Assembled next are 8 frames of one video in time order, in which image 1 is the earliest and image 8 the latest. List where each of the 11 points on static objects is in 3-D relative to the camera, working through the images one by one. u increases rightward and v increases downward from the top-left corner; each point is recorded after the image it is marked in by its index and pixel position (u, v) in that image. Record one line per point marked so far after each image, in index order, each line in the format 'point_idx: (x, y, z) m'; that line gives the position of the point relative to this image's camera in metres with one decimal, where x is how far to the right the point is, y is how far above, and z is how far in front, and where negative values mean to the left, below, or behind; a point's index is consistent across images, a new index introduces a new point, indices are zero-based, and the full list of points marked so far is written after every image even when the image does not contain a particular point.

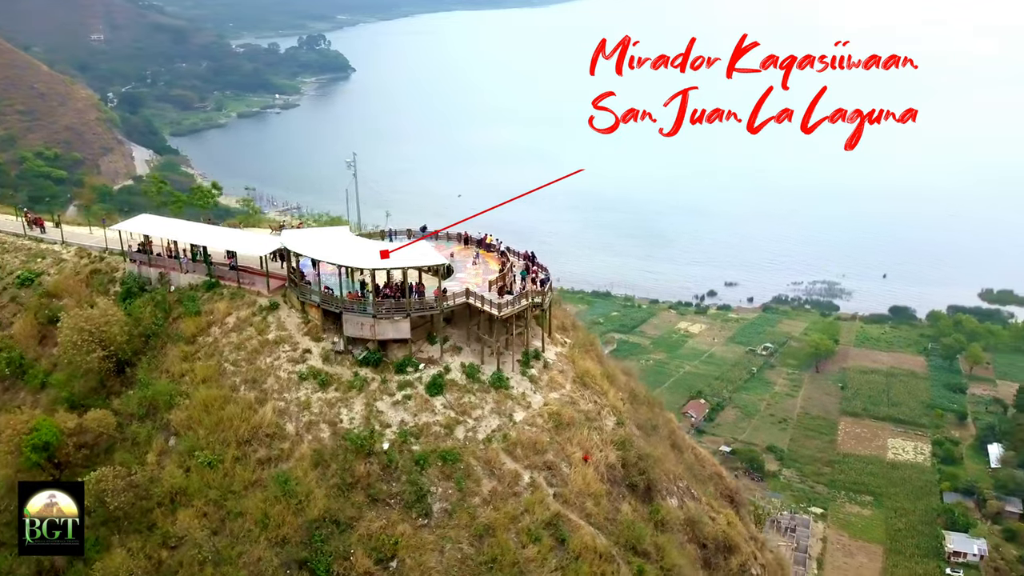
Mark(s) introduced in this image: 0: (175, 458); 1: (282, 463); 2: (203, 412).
0: (-9.7, -4.9, +18.5) m
1: (-6.5, -5.0, +18.5) m
2: (-9.3, -3.7, +19.4) m
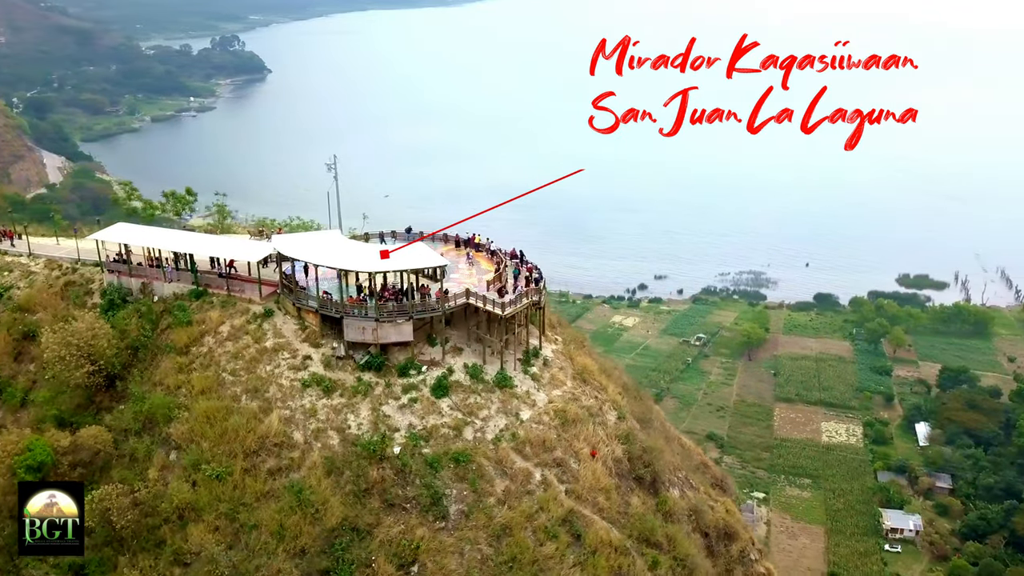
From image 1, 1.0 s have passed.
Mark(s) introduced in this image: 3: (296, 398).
0: (-9.2, -5.1, +17.8) m
1: (-6.0, -5.1, +18.0) m
2: (-8.9, -3.9, +18.7) m
3: (-6.6, -3.4, +19.9) m
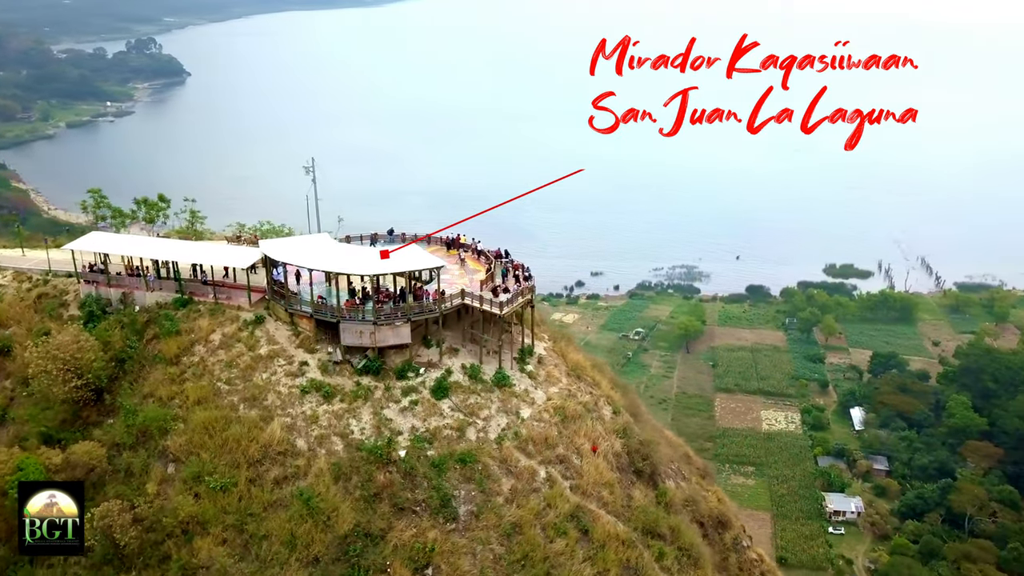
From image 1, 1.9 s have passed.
0: (-8.9, -5.3, +17.2) m
1: (-5.7, -5.2, +17.6) m
2: (-8.7, -4.1, +18.2) m
3: (-6.5, -3.5, +19.5) m
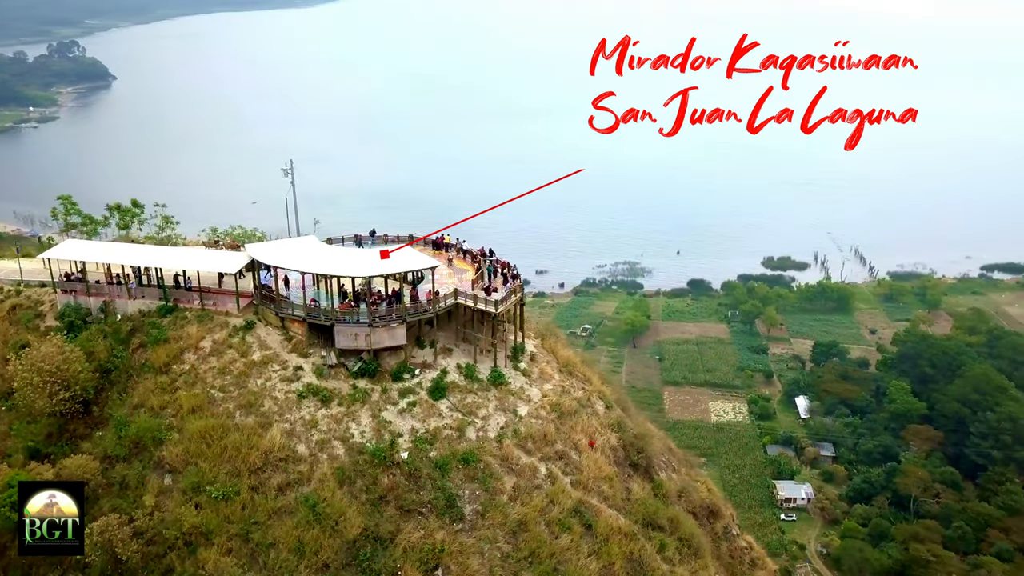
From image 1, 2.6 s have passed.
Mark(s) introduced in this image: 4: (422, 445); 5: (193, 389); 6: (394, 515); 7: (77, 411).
0: (-8.7, -5.4, +16.8) m
1: (-5.6, -5.3, +17.3) m
2: (-8.5, -4.3, +17.7) m
3: (-6.5, -3.6, +19.2) m
4: (-2.7, -4.7, +19.4) m
5: (-9.6, -3.0, +19.4) m
6: (-3.1, -6.1, +17.3) m
7: (-12.9, -3.7, +19.2) m
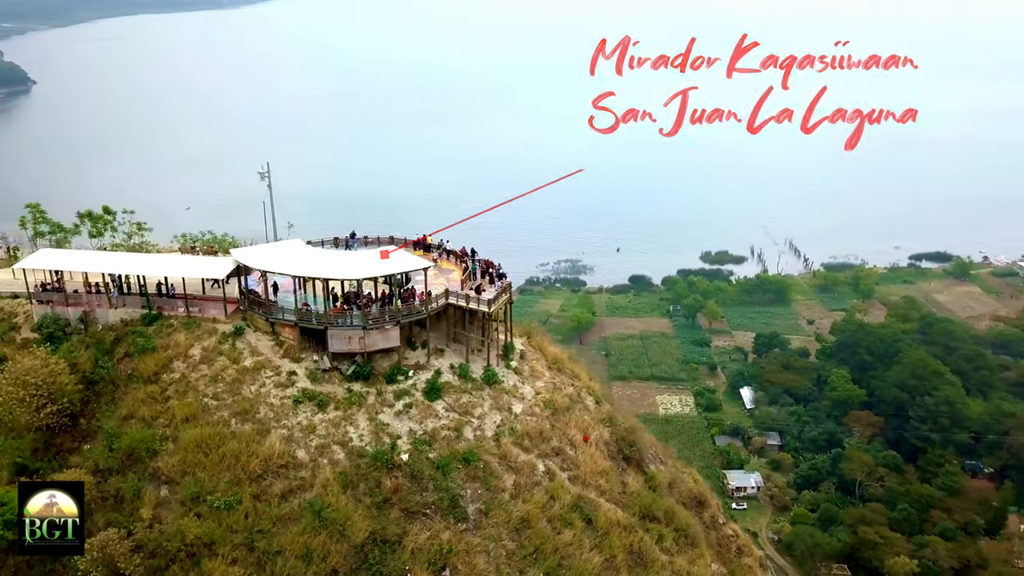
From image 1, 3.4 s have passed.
0: (-8.5, -5.6, +16.4) m
1: (-5.4, -5.4, +17.1) m
2: (-8.4, -4.4, +17.4) m
3: (-6.5, -3.7, +18.9) m
4: (-2.7, -4.7, +19.4) m
5: (-9.6, -3.2, +19.0) m
6: (-3.0, -6.1, +17.3) m
7: (-12.9, -3.9, +18.6) m
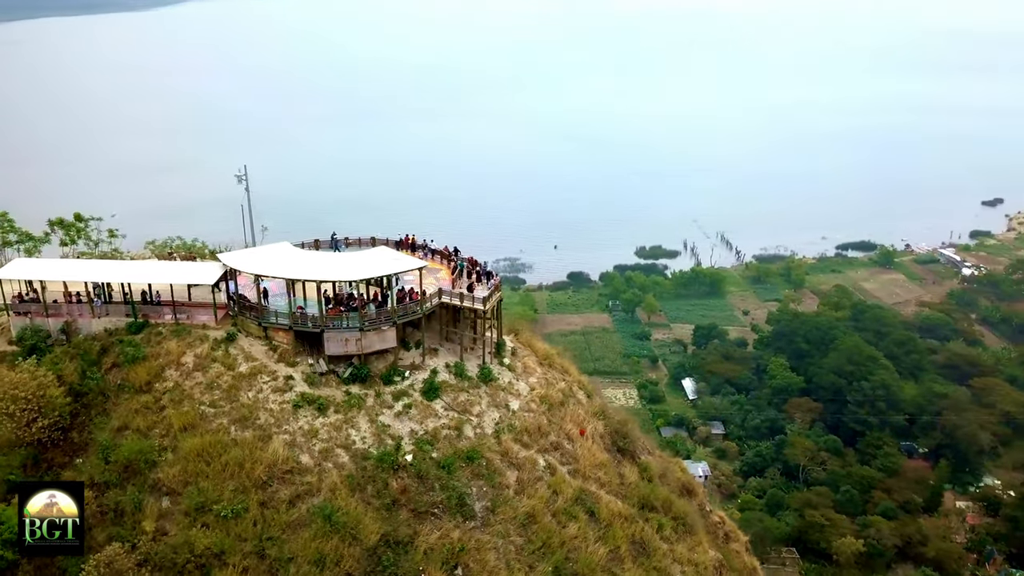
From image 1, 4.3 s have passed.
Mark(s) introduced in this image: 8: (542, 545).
0: (-8.2, -5.8, +16.1) m
1: (-5.2, -5.5, +17.0) m
2: (-8.2, -4.6, +17.1) m
3: (-6.4, -3.8, +18.7) m
4: (-2.6, -4.7, +19.4) m
5: (-9.5, -3.4, +18.6) m
6: (-2.8, -6.1, +17.3) m
7: (-12.8, -4.2, +18.1) m
8: (+0.9, -7.3, +18.4) m
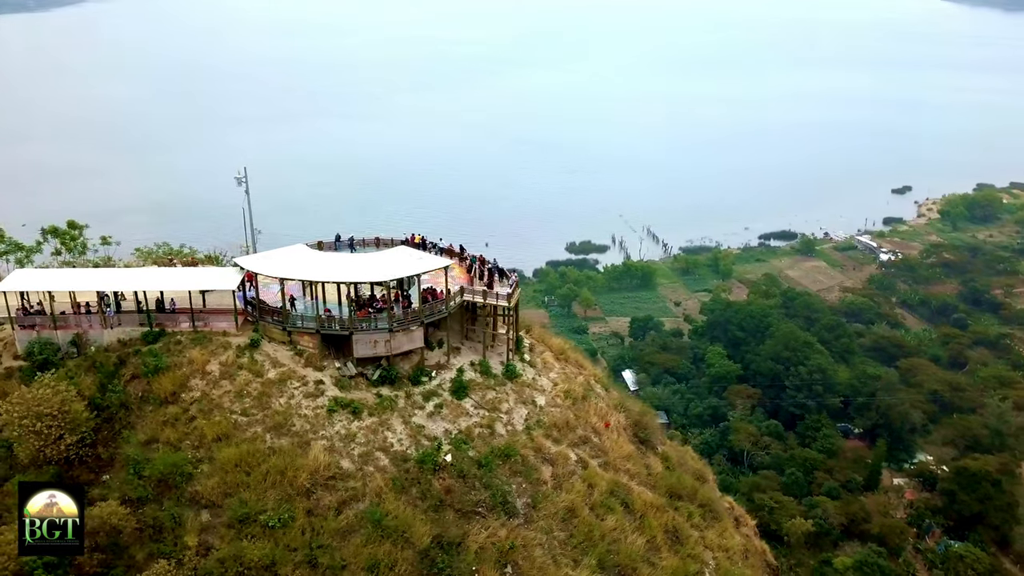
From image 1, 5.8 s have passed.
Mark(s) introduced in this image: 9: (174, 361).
0: (-6.9, -5.9, +15.7) m
1: (-4.0, -5.5, +16.7) m
2: (-7.0, -4.7, +16.6) m
3: (-5.3, -3.9, +18.3) m
4: (-1.5, -4.7, +19.2) m
5: (-8.4, -3.6, +18.1) m
6: (-1.5, -6.1, +17.1) m
7: (-11.6, -4.5, +17.4) m
8: (+2.1, -7.1, +18.5) m
9: (-10.3, -2.2, +19.5) m
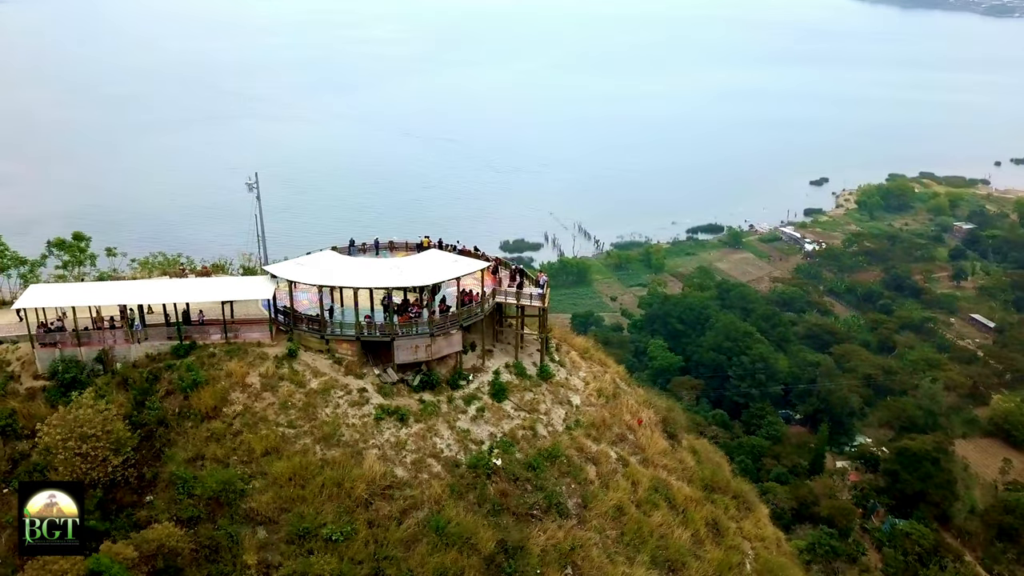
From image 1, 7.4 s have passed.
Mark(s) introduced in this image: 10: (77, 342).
0: (-5.3, -6.2, +15.4) m
1: (-2.4, -5.7, +16.5) m
2: (-5.5, -5.0, +16.3) m
3: (-3.8, -4.1, +18.1) m
4: (-0.1, -4.7, +19.1) m
5: (-7.0, -3.9, +17.7) m
6: (0.0, -6.2, +17.0) m
7: (-10.1, -4.9, +16.8) m
8: (+3.6, -7.1, +18.6) m
9: (-8.9, -2.6, +19.0) m
10: (-13.3, -1.7, +19.9) m
